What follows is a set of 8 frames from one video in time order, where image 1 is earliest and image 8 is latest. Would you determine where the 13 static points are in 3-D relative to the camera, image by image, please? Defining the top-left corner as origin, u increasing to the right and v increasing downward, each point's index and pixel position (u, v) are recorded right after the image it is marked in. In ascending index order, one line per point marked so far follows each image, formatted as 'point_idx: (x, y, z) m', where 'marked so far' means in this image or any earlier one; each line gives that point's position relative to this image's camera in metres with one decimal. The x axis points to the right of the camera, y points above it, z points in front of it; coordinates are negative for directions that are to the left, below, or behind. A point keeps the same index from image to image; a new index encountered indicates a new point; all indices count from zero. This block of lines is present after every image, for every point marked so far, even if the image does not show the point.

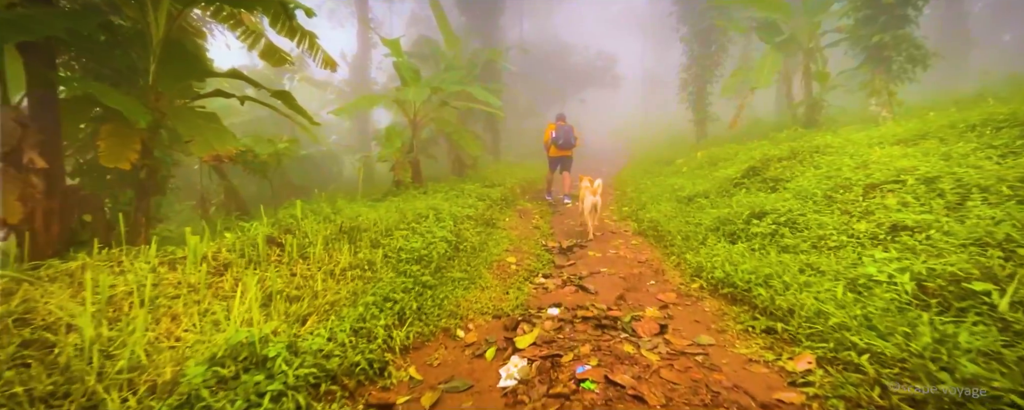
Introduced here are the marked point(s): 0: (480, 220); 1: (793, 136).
0: (-0.5, -0.2, +6.4) m
1: (+5.9, +1.4, +9.0) m
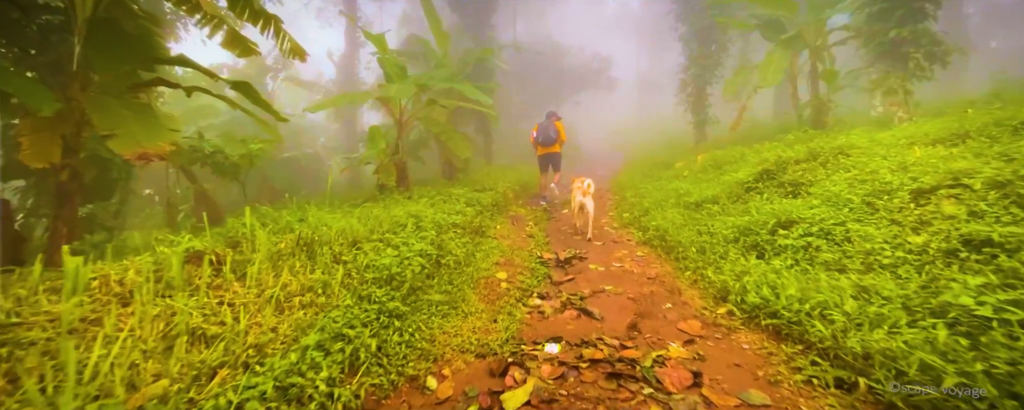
0: (-0.6, -0.3, +5.8) m
1: (+5.7, +1.3, +8.5) m
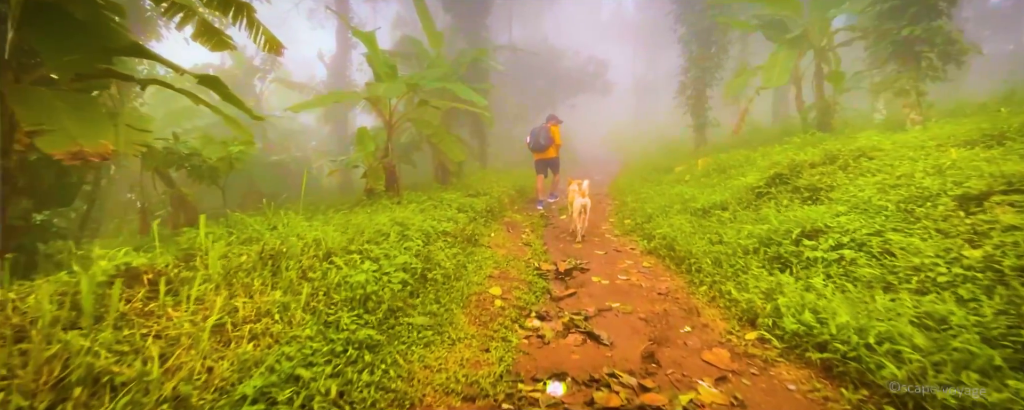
0: (-0.6, -0.4, +5.3) m
1: (+5.6, +1.2, +8.1) m
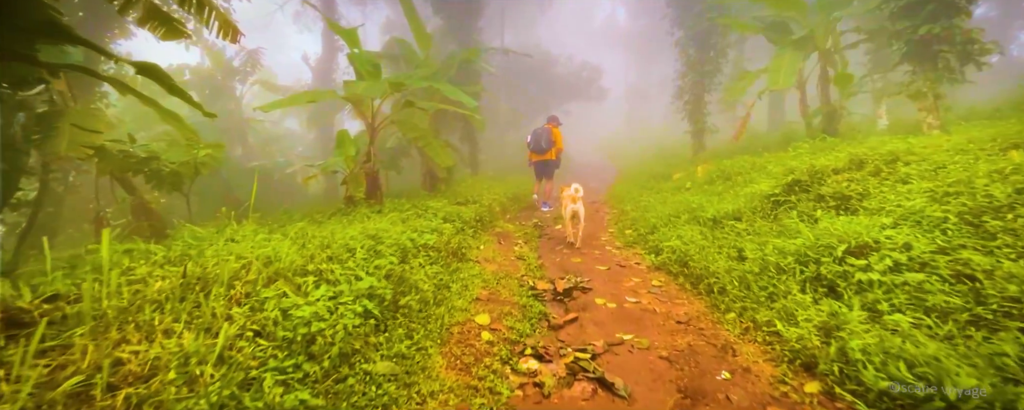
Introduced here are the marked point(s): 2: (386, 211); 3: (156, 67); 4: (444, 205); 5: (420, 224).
0: (-0.7, -0.5, +4.7) m
1: (+5.5, +1.0, +7.6) m
2: (-2.0, -0.1, +6.9) m
3: (-3.2, +1.3, +3.9) m
4: (-1.2, 0.0, +7.5) m
5: (-1.2, -0.2, +5.5) m
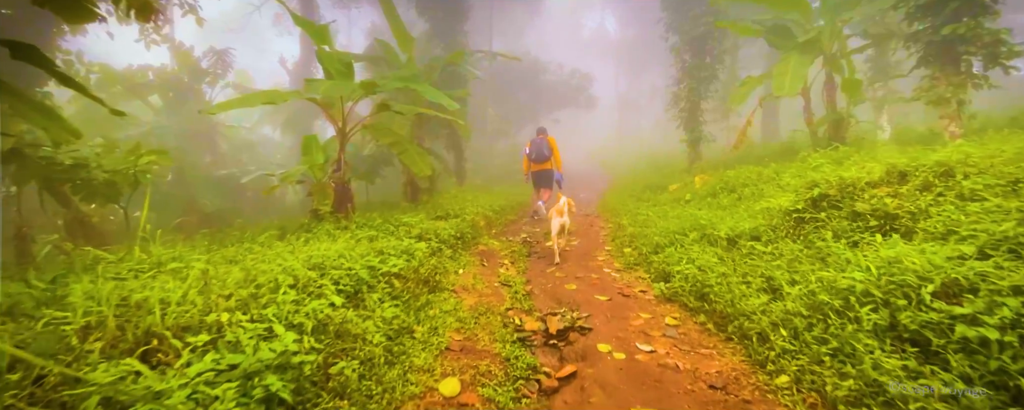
0: (-0.9, -0.7, +3.9) m
1: (+5.2, +0.8, +7.0) m
2: (-2.2, -0.3, +6.1) m
3: (-3.3, +1.1, +3.1) m
4: (-1.4, -0.2, +6.7) m
5: (-1.4, -0.4, +4.7) m
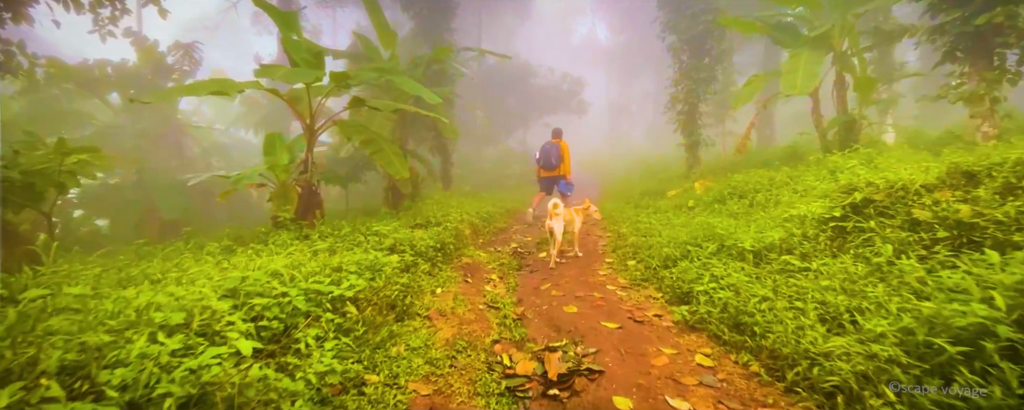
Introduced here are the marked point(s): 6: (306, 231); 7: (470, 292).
0: (-1.0, -0.7, +3.0) m
1: (+5.1, +0.7, +6.3) m
2: (-2.3, -0.4, +5.2) m
3: (-3.4, +1.1, +2.2) m
4: (-1.5, -0.3, +5.8) m
5: (-1.5, -0.5, +3.9) m
6: (-2.6, -0.3, +5.5) m
7: (-0.4, -0.9, +4.4) m
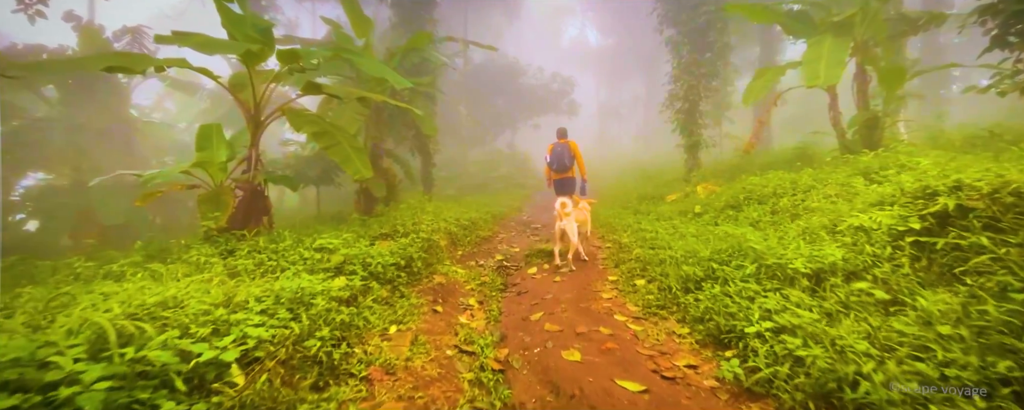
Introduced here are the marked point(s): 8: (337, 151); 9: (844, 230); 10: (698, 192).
0: (-1.1, -0.8, +2.0) m
1: (+4.9, +0.6, +5.4) m
2: (-2.5, -0.5, +4.1) m
3: (-3.5, +1.0, +1.1) m
4: (-1.7, -0.4, +4.7) m
5: (-1.6, -0.5, +2.8) m
6: (-2.8, -0.4, +4.4) m
7: (-0.6, -0.9, +3.3) m
8: (-2.2, +0.7, +5.3) m
9: (+2.8, -0.2, +3.7) m
10: (+4.1, +0.3, +9.5) m
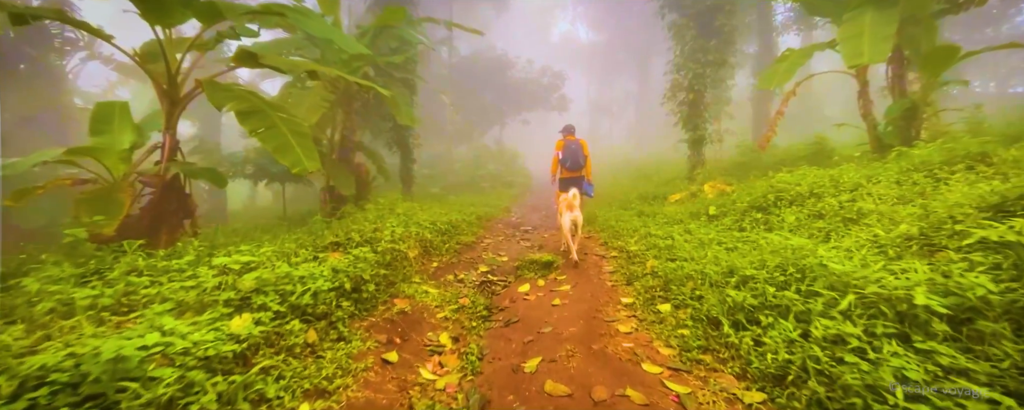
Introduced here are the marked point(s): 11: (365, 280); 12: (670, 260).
0: (-1.1, -0.8, +0.8) m
1: (+4.8, +0.5, +4.4) m
2: (-2.6, -0.5, +2.9) m
3: (-3.5, +1.0, -0.2) m
4: (-1.8, -0.4, +3.5) m
5: (-1.7, -0.6, +1.6) m
6: (-2.9, -0.4, +3.2) m
7: (-0.7, -1.0, +2.2) m
8: (-2.3, +0.7, +4.1) m
9: (+2.8, -0.2, +2.6) m
10: (+3.9, +0.3, +8.4) m
11: (-1.2, -0.6, +3.4) m
12: (+1.6, -0.6, +4.6) m
